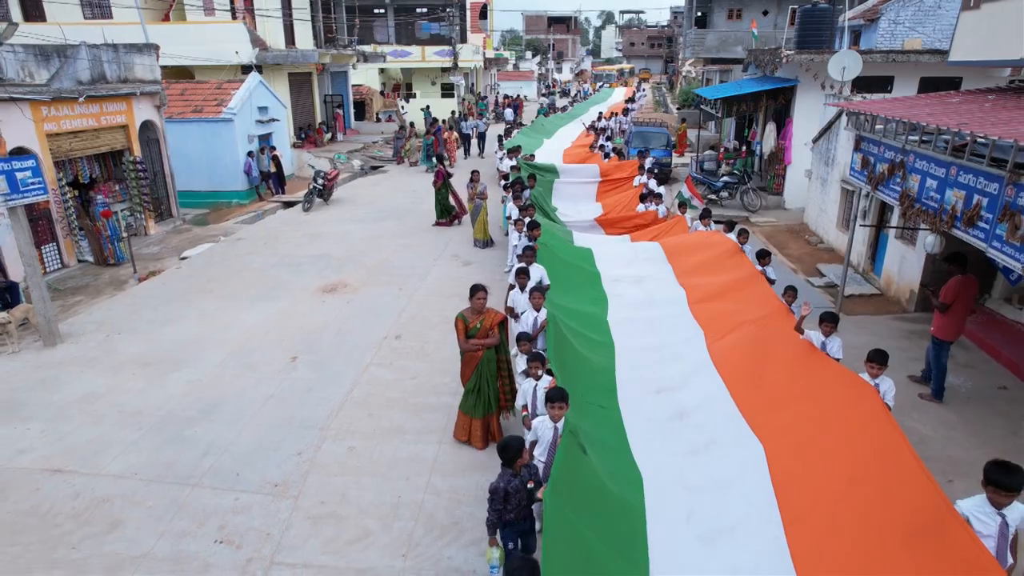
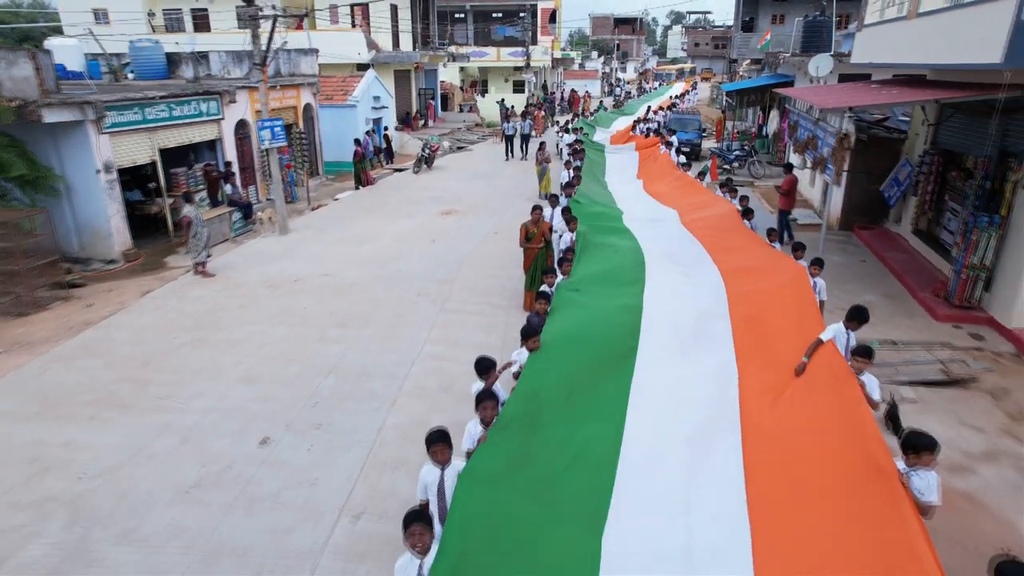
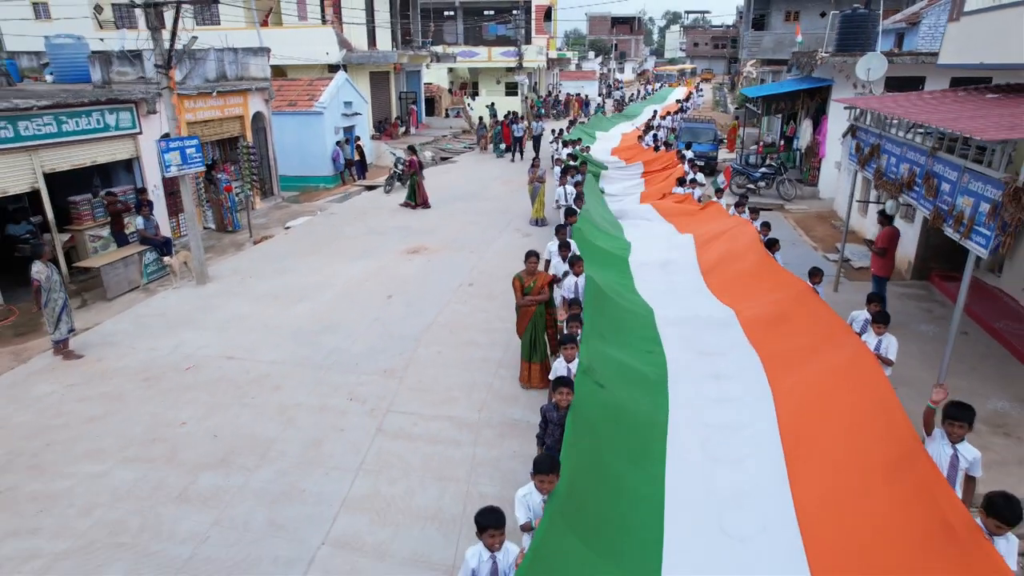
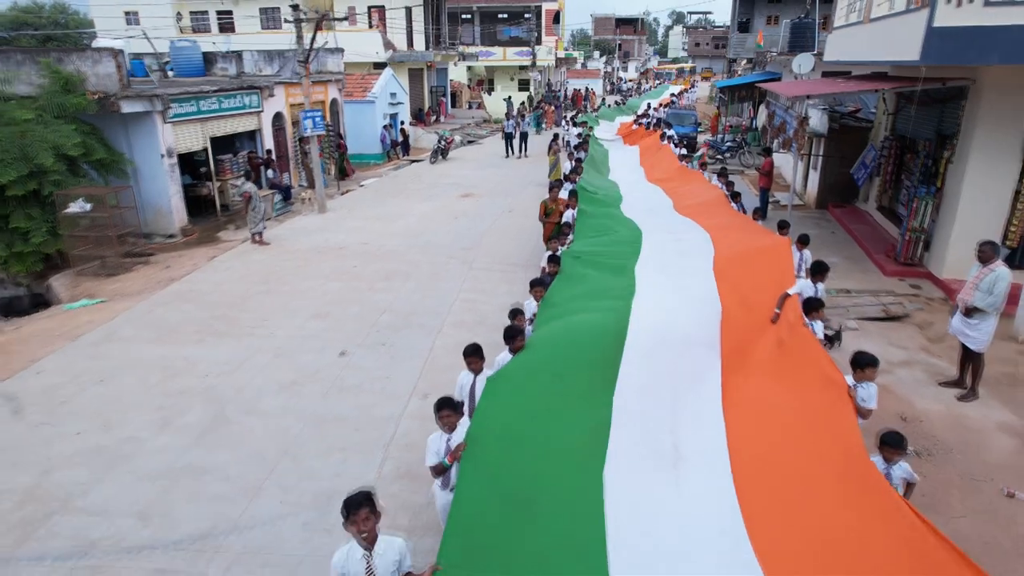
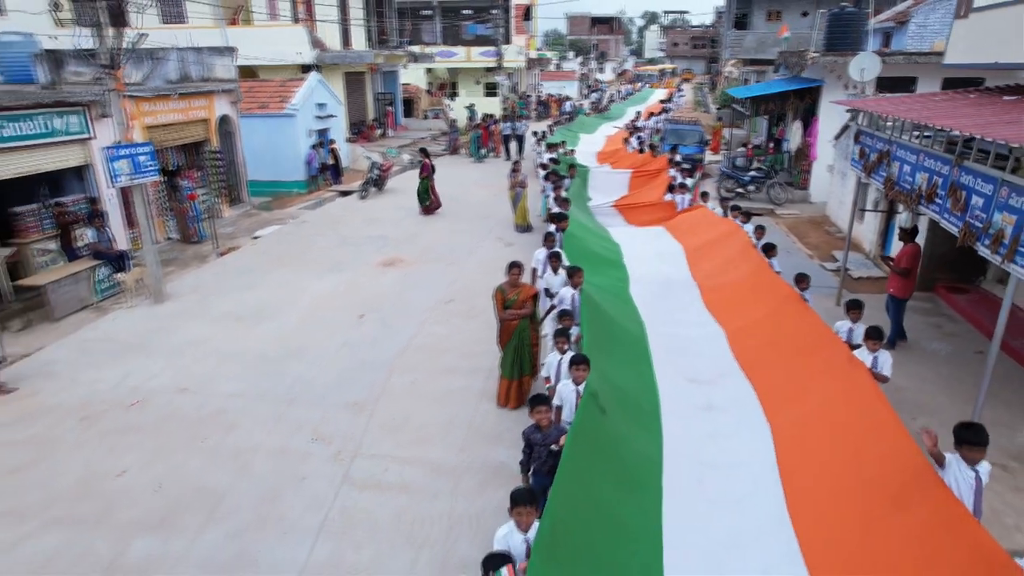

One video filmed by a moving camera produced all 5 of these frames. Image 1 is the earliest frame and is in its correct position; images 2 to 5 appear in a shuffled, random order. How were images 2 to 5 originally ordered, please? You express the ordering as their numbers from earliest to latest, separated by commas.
5, 3, 2, 4
